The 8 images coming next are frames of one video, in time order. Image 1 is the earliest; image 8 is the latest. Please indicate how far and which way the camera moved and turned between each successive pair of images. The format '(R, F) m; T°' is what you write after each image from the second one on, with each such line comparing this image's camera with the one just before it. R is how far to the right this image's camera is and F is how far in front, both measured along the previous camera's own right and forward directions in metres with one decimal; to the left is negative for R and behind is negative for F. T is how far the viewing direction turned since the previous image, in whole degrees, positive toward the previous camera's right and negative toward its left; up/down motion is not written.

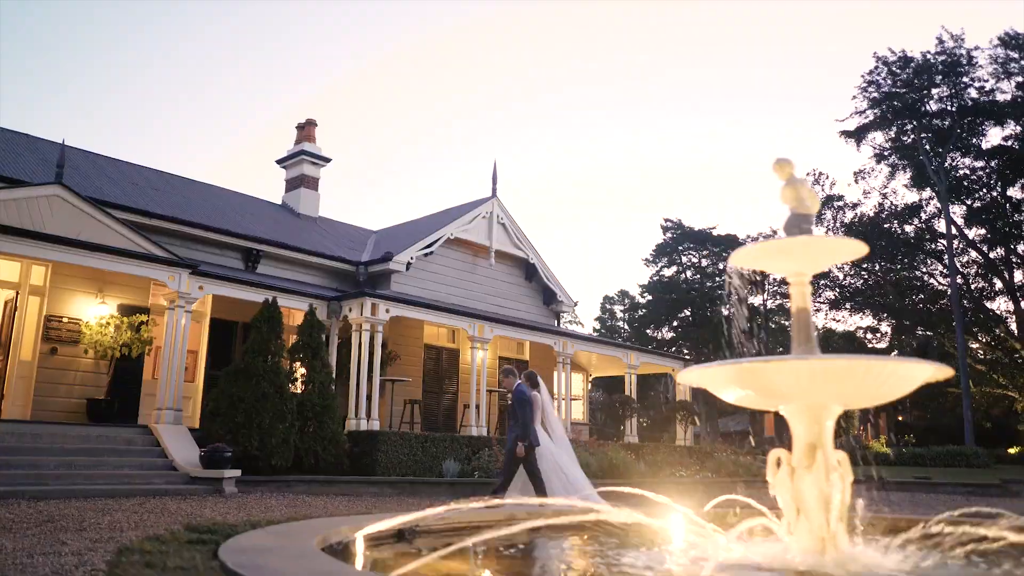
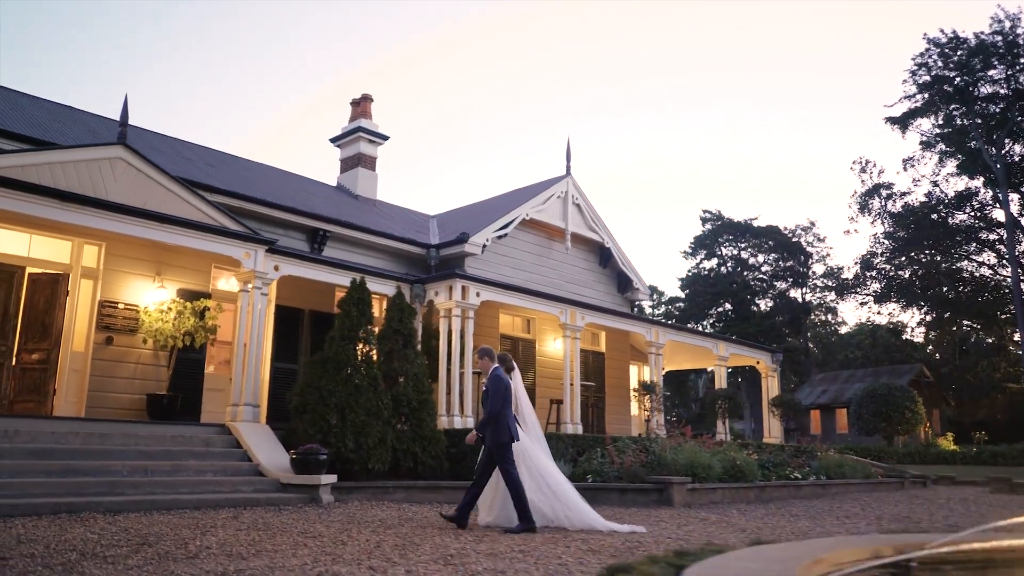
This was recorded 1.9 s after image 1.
(-1.4, +1.5) m; -1°
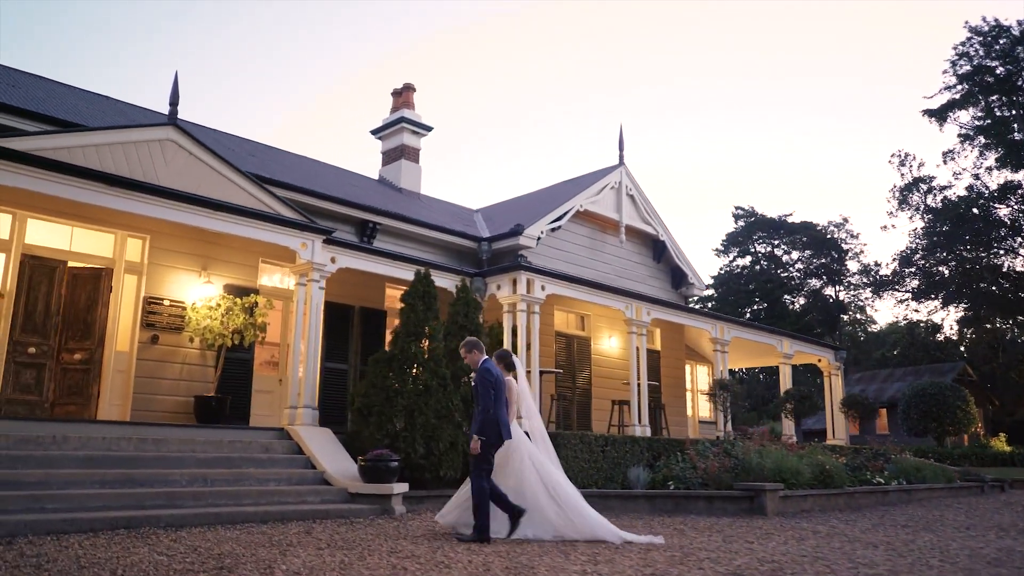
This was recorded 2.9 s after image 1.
(-0.7, +0.8) m; -1°
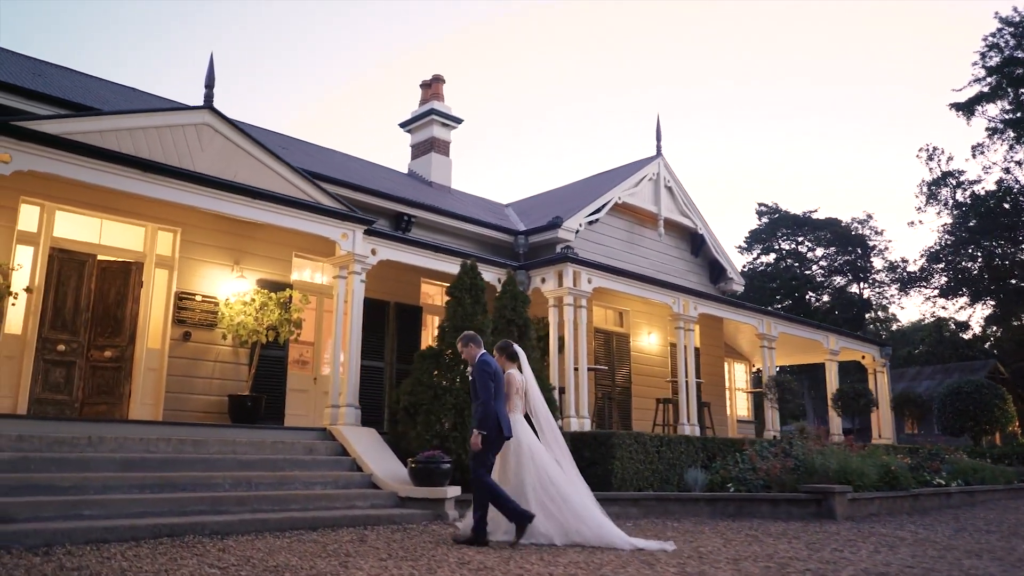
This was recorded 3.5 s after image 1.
(-0.4, +0.5) m; -1°
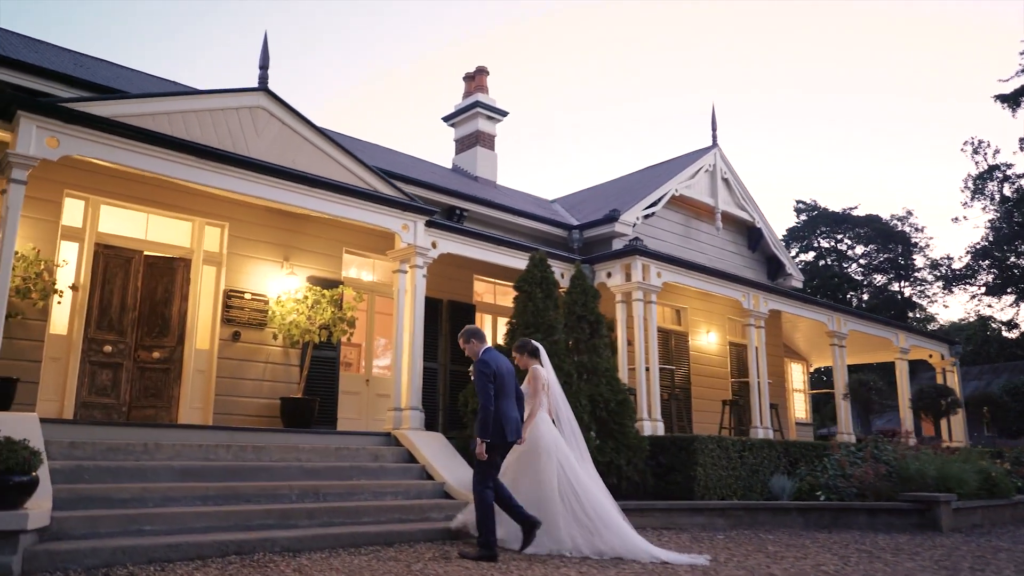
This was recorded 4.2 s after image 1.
(-0.5, +0.6) m; -2°
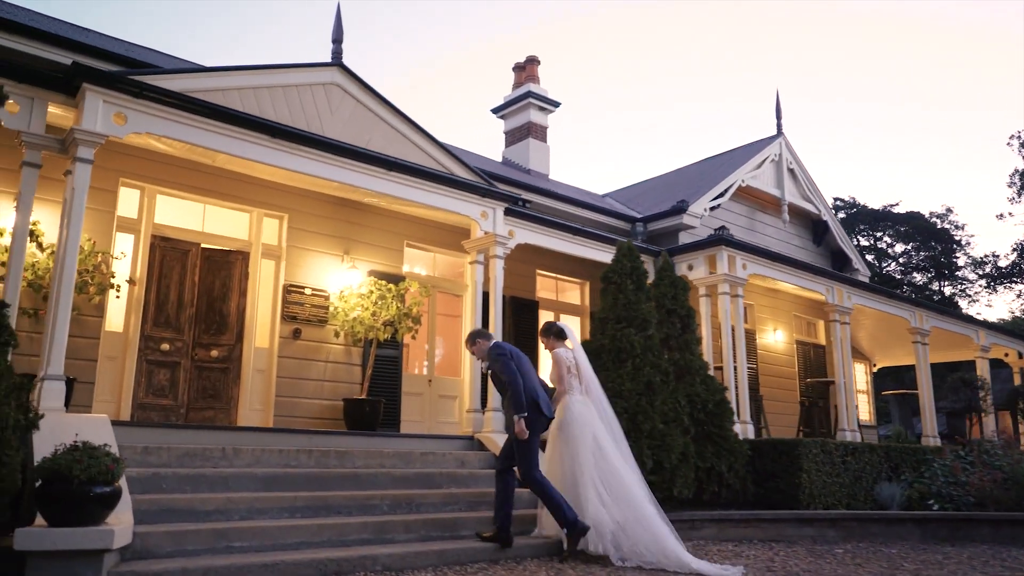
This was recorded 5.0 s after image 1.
(-0.6, +0.6) m; -2°
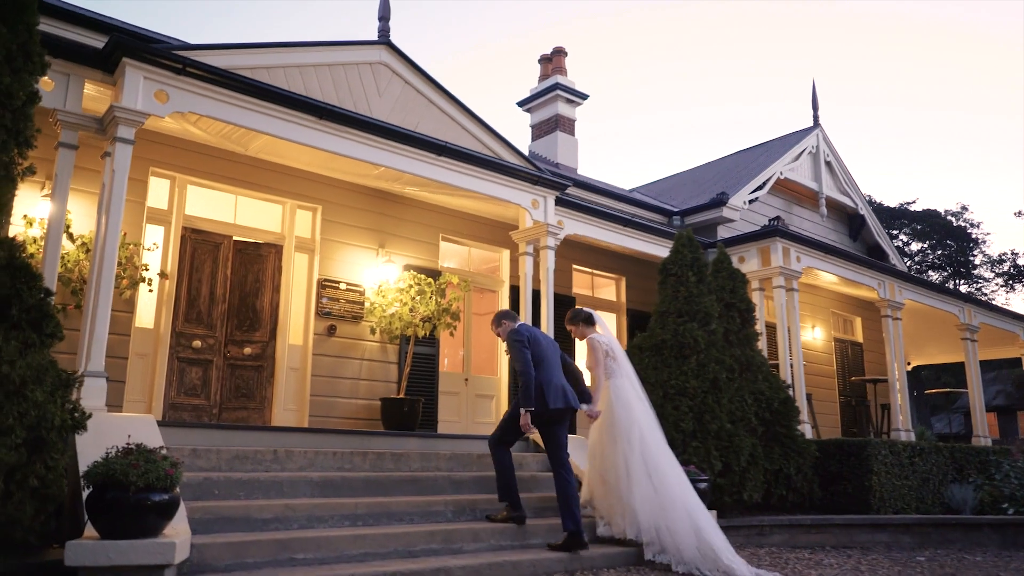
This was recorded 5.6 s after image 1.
(-0.4, +0.4) m; 0°
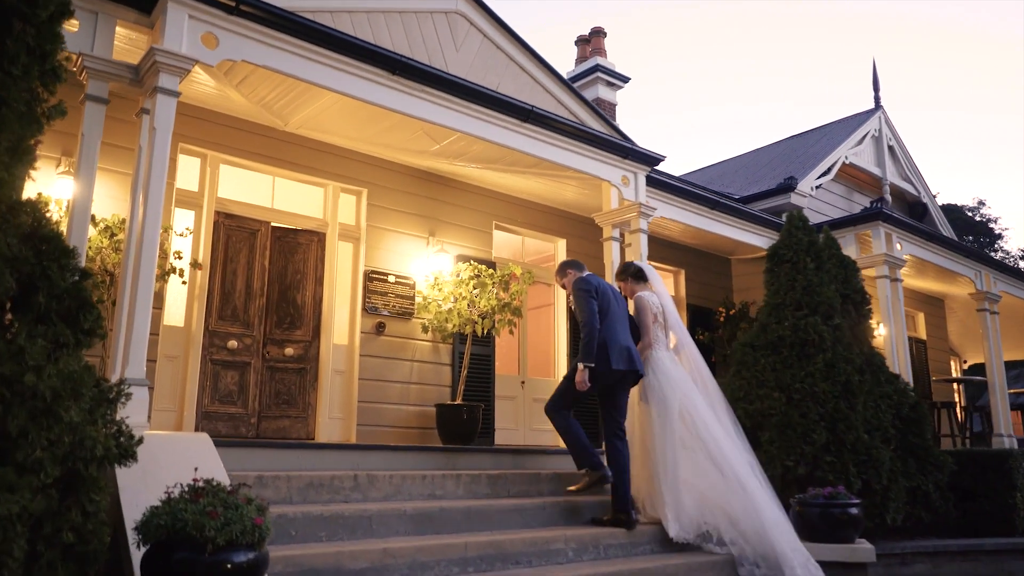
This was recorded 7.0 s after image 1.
(-0.7, +1.0) m; 0°
